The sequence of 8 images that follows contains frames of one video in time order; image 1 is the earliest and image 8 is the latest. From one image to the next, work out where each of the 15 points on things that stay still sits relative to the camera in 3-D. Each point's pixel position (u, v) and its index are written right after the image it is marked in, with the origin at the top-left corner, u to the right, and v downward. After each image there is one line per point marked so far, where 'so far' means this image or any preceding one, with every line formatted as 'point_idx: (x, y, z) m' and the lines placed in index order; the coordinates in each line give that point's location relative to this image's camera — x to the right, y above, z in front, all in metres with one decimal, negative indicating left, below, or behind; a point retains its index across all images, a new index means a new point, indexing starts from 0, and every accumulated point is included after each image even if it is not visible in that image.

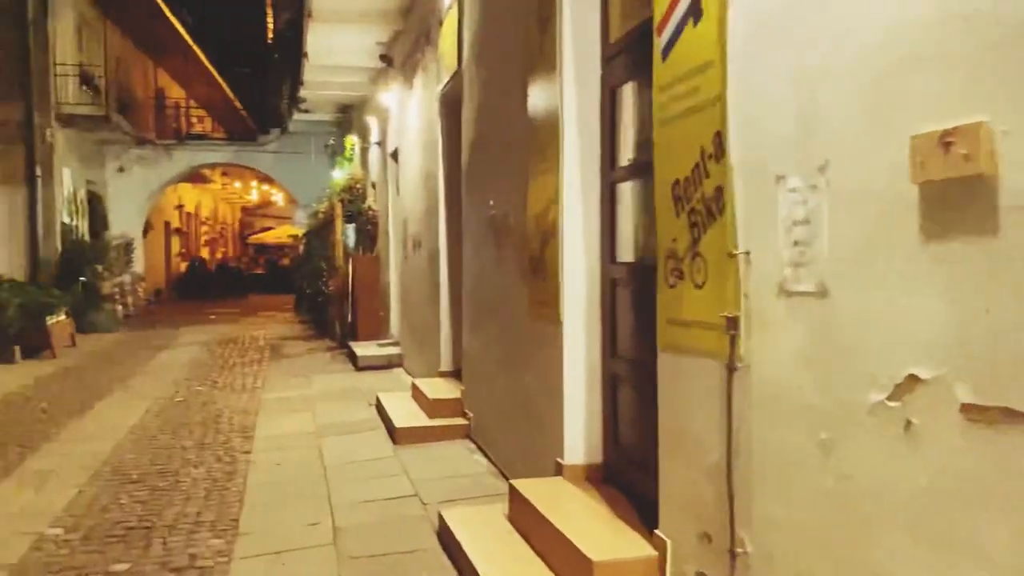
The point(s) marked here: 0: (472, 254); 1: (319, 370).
0: (-0.3, +0.3, +6.4) m
1: (-2.4, -1.0, +10.9) m
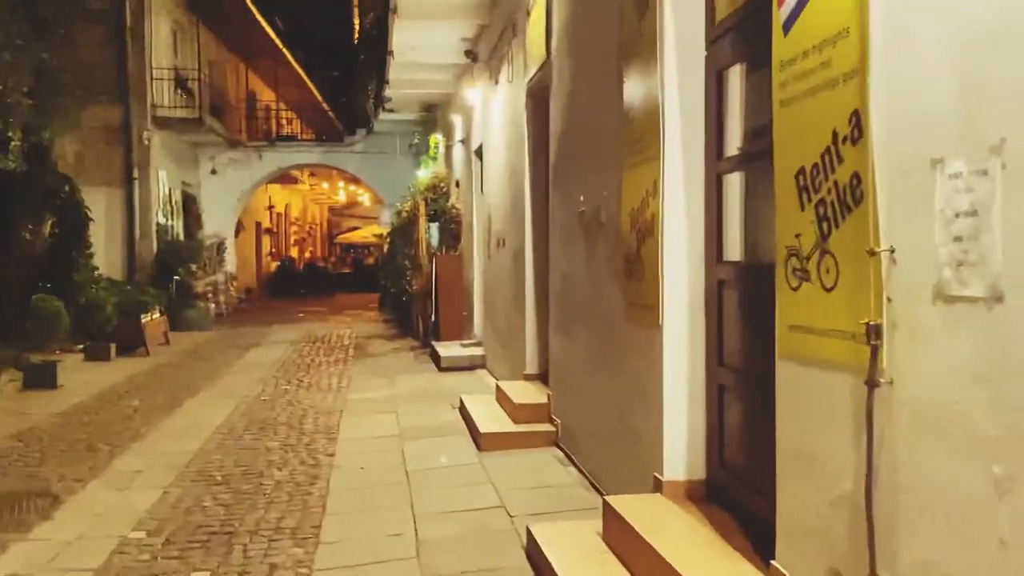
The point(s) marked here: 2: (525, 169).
0: (+0.3, +0.3, +6.1) m
1: (-1.4, -1.0, +10.8) m
2: (+0.1, +1.1, +7.7) m
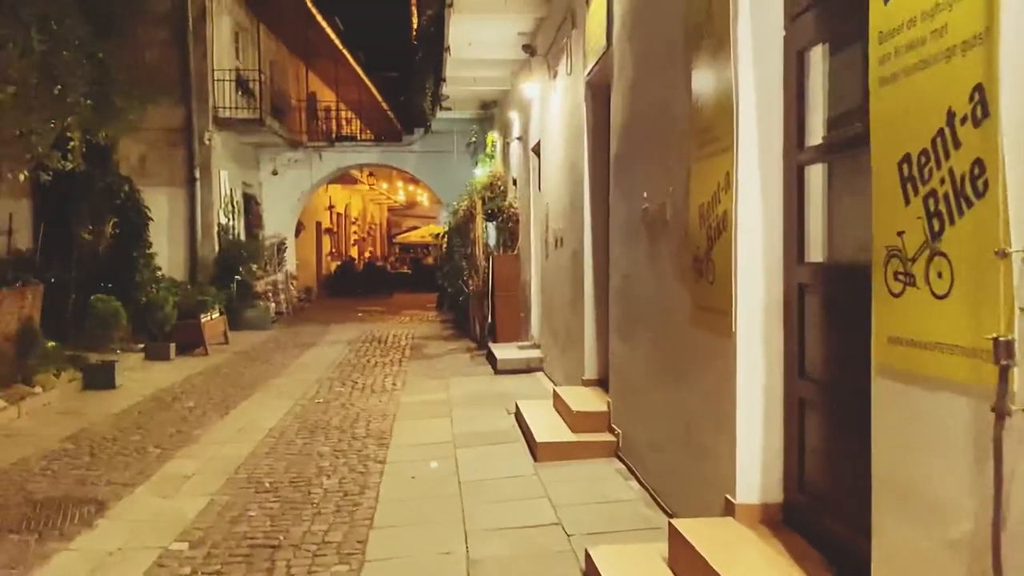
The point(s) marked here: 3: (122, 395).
0: (+0.7, +0.2, +5.7) m
1: (-0.6, -1.0, +10.6) m
2: (+0.6, +1.0, +7.3) m
3: (-4.1, -1.1, +9.1) m
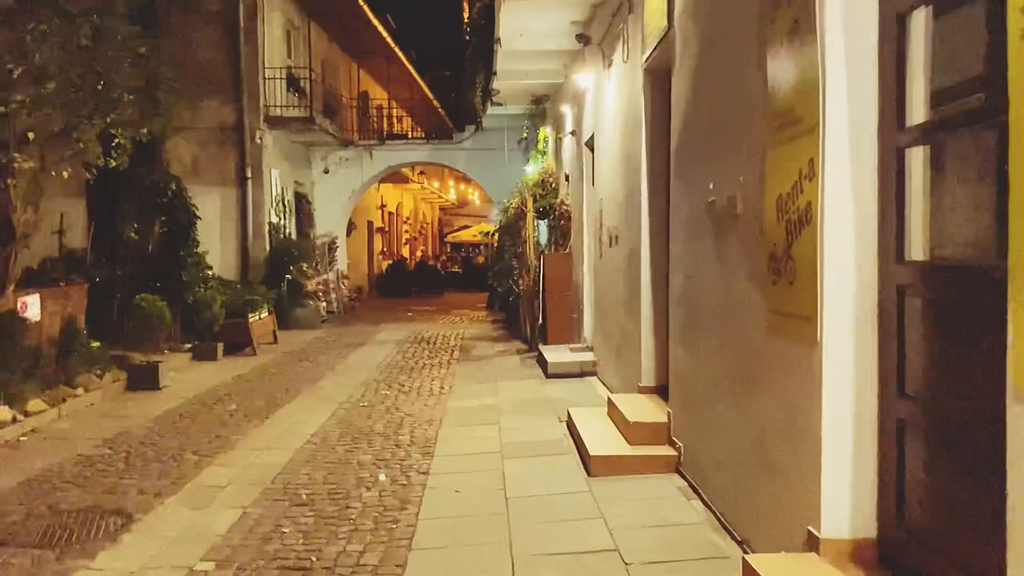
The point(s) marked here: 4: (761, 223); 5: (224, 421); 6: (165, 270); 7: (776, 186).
0: (+1.1, +0.2, +5.3) m
1: (0.0, -1.0, +10.2) m
2: (+1.0, +1.0, +6.9) m
3: (-3.6, -1.1, +8.9) m
4: (+1.1, +0.3, +3.8) m
5: (-2.6, -1.2, +7.6) m
6: (-4.7, +0.3, +11.8) m
7: (+1.1, +0.4, +3.6) m
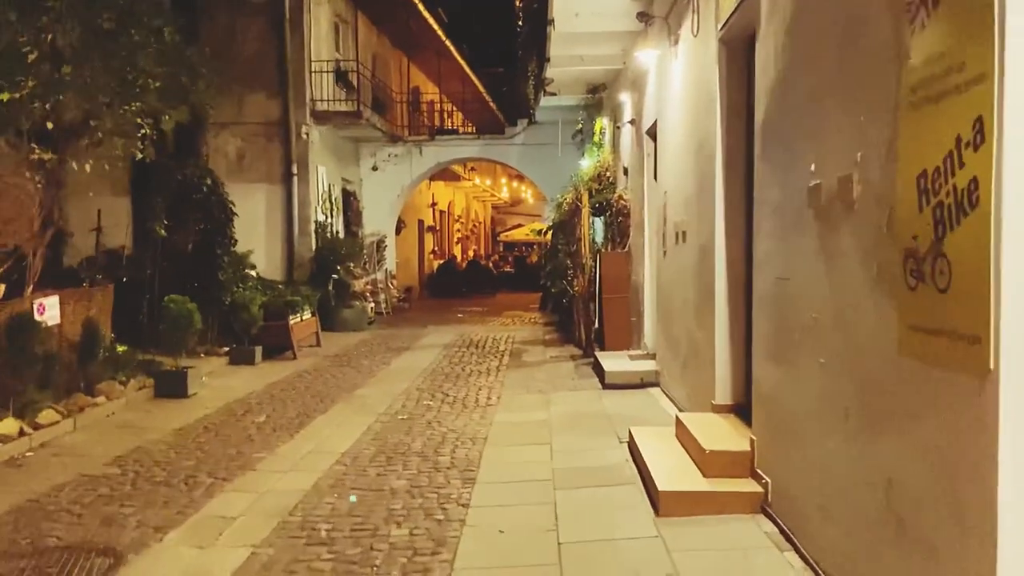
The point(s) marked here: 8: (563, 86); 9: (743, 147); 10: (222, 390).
0: (+1.3, +0.2, +4.4) m
1: (+0.6, -1.1, +9.4) m
2: (+1.4, +1.0, +6.0) m
3: (-3.1, -1.1, +8.3) m
4: (+1.3, +0.3, +3.0) m
5: (-2.1, -1.2, +7.0) m
6: (-4.1, +0.3, +11.3) m
7: (+1.3, +0.4, +2.8) m
8: (+0.8, +3.3, +14.0) m
9: (+1.6, +1.0, +5.9) m
10: (-3.1, -1.1, +9.2) m
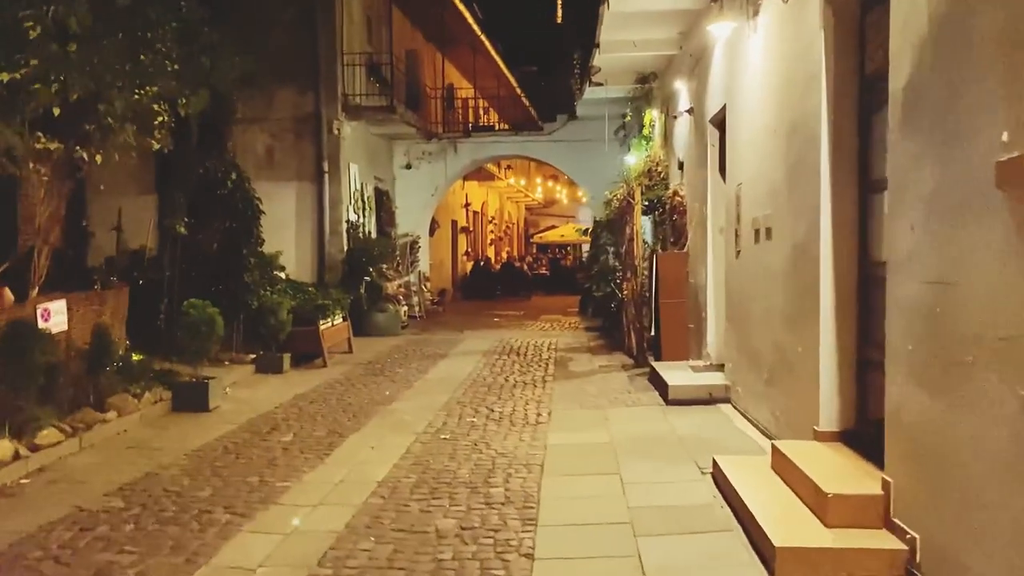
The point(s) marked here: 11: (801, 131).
0: (+1.7, +0.2, +3.4) m
1: (+1.1, -1.1, +8.5) m
2: (+1.8, +1.0, +5.1) m
3: (-2.6, -1.2, +7.5) m
4: (+1.6, +0.2, +2.0) m
5: (-1.7, -1.2, +6.2) m
6: (-3.5, +0.2, +10.5) m
7: (+1.6, +0.4, +1.8) m
8: (+1.5, +3.2, +13.1) m
9: (+2.0, +0.9, +5.0) m
10: (-2.6, -1.1, +8.4) m
11: (+1.8, +1.0, +5.4) m
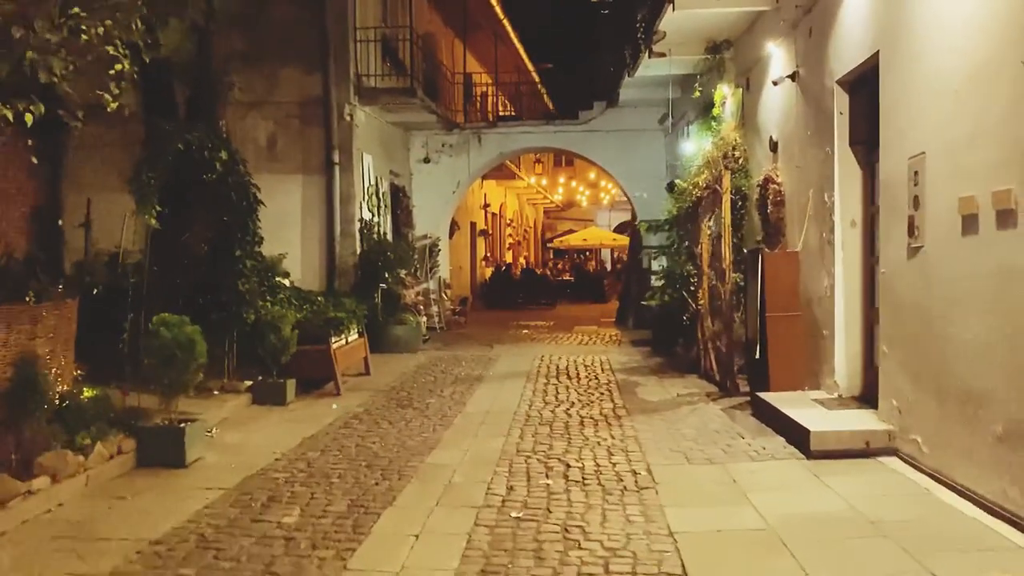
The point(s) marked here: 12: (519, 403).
0: (+2.2, +0.1, +1.3) m
1: (+1.6, -1.2, +6.4) m
2: (+2.4, +0.9, +3.0) m
3: (-2.0, -1.2, +5.4) m
4: (+2.1, +0.2, -0.1) m
5: (-1.1, -1.3, +4.1) m
6: (-2.9, +0.1, +8.4) m
7: (+2.1, +0.4, -0.3) m
8: (+2.1, +3.1, +11.1) m
9: (+2.5, +0.9, +2.9) m
10: (-2.0, -1.2, +6.3) m
11: (+2.4, +0.9, +3.3) m
12: (0.0, -1.1, +8.4) m
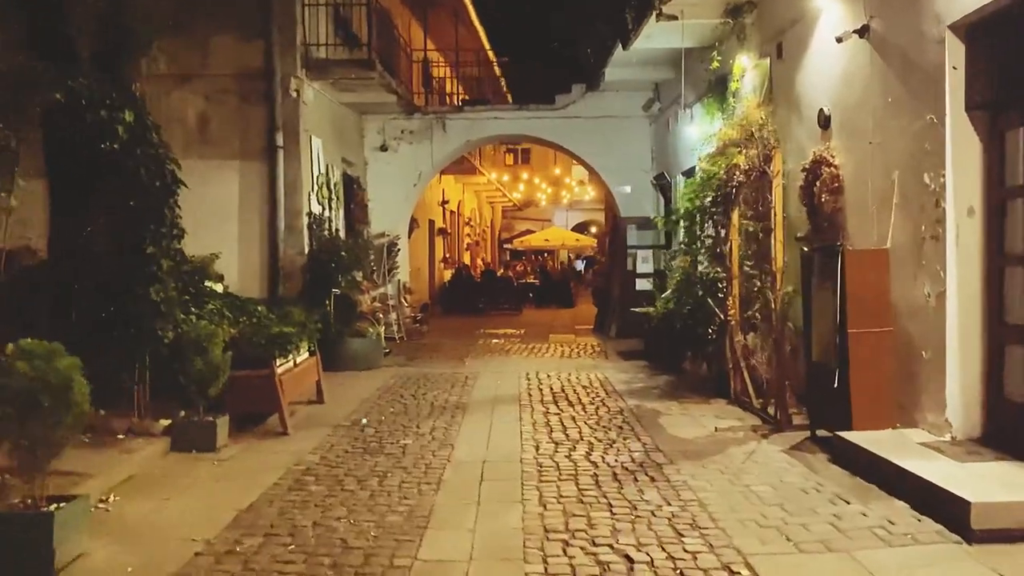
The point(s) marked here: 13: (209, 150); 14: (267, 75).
0: (+2.7, +0.1, -0.4) m
1: (+1.8, -1.2, +4.6) m
2: (+2.7, +0.9, +1.3) m
3: (-1.8, -1.3, +3.4) m
4: (+2.7, +0.2, -1.8) m
5: (-0.8, -1.3, +2.1) m
6: (-2.9, +0.1, +6.4) m
7: (+2.7, +0.3, -2.0) m
8: (+1.9, +3.1, +9.3) m
9: (+2.9, +0.8, +1.2) m
10: (-1.9, -1.3, +4.3) m
11: (+2.7, +0.9, +1.6) m
12: (+0.1, -1.2, +6.6) m
13: (-3.8, +1.8, +10.8) m
14: (-3.1, +2.7, +10.8) m
